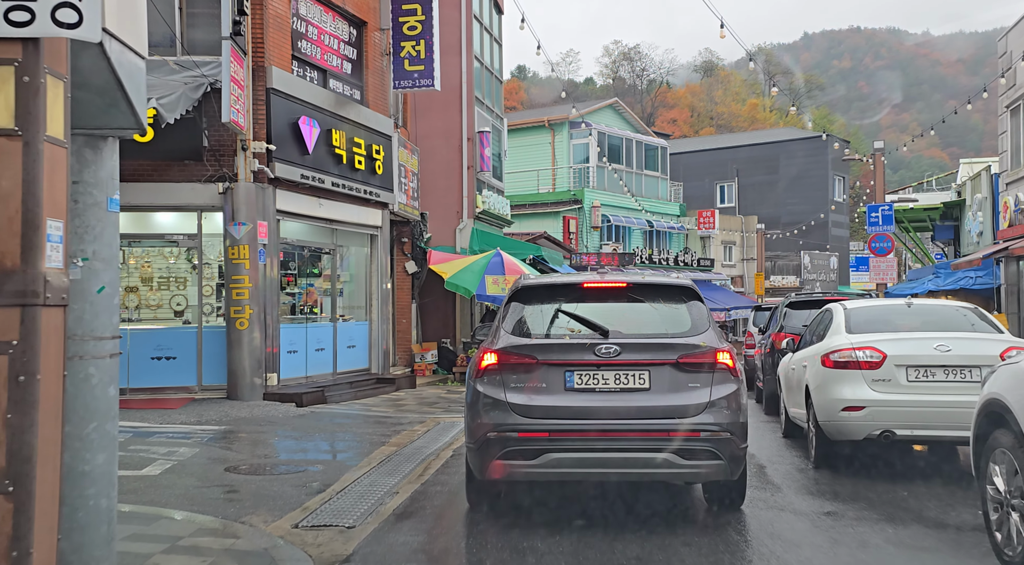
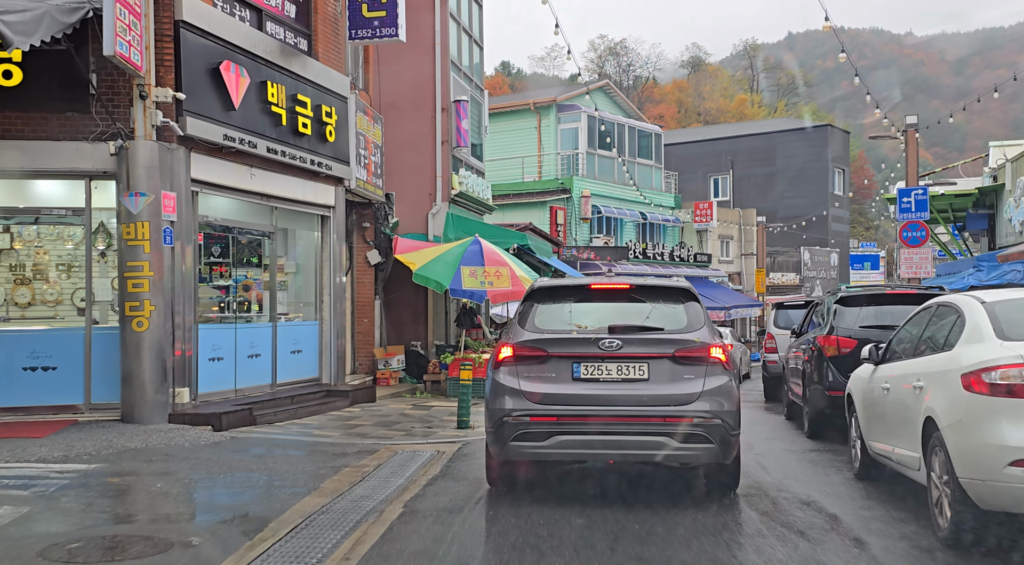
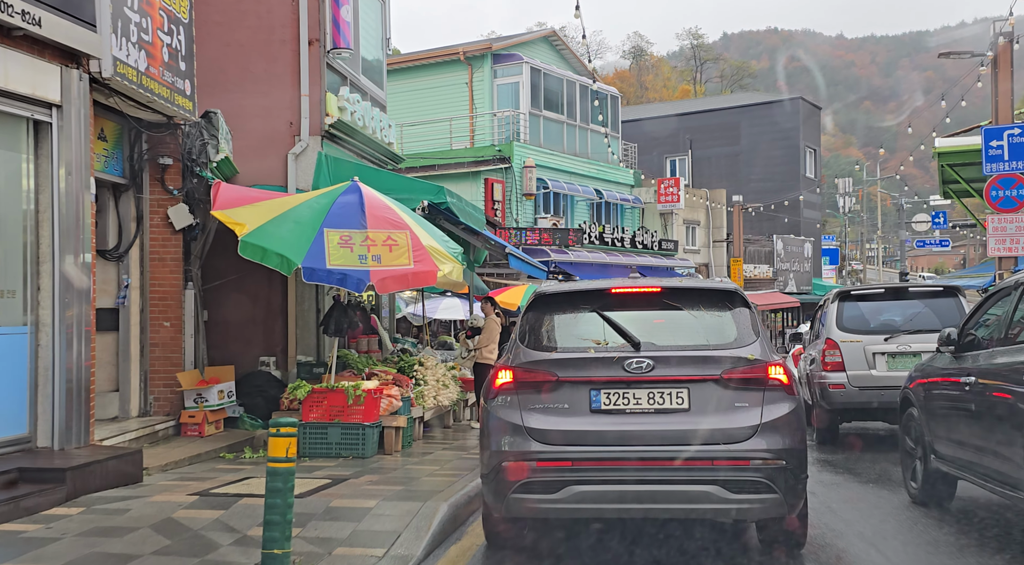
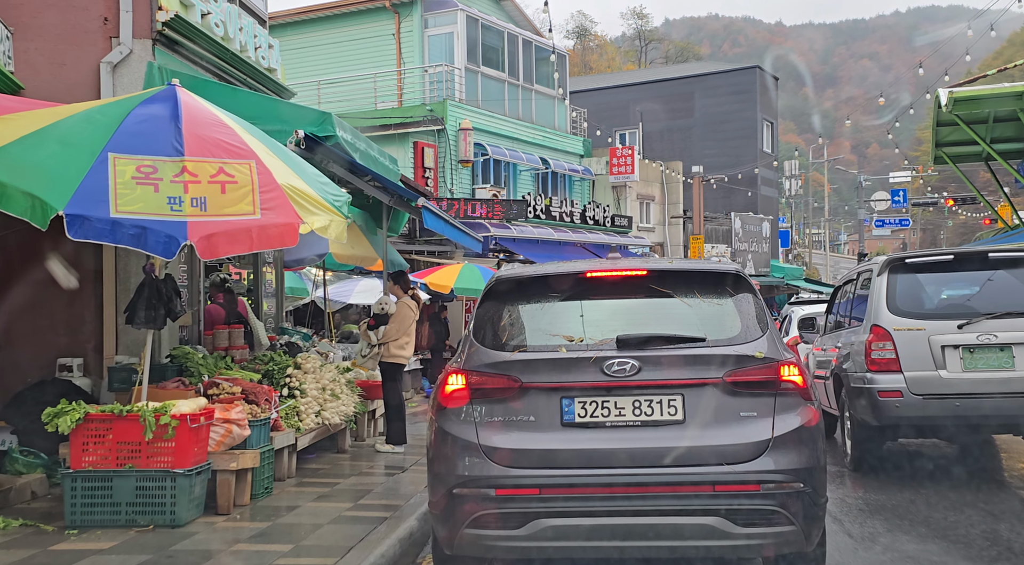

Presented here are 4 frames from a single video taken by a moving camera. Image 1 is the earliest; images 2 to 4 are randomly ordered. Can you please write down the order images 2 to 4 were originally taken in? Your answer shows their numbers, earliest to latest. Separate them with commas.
2, 3, 4
